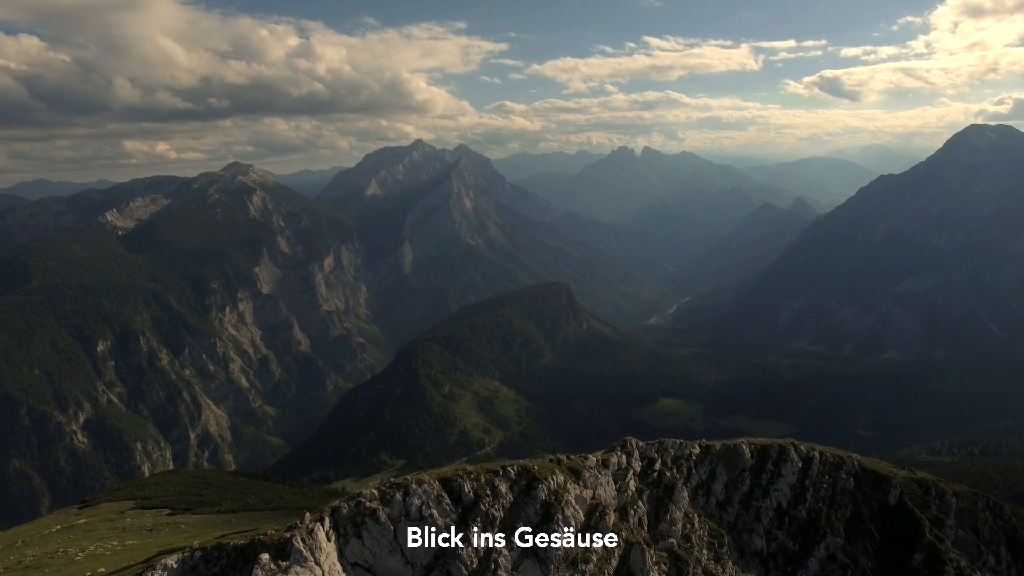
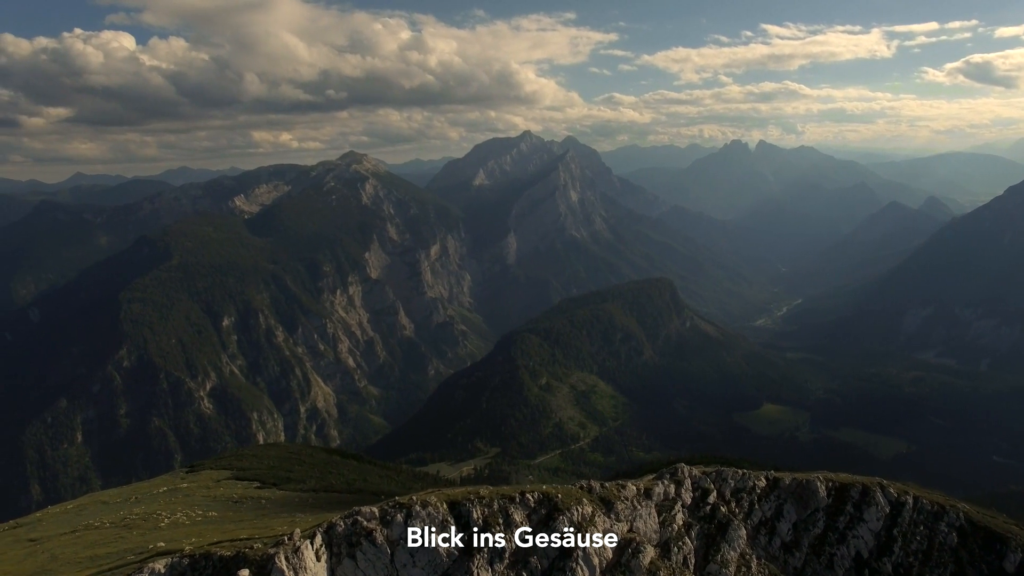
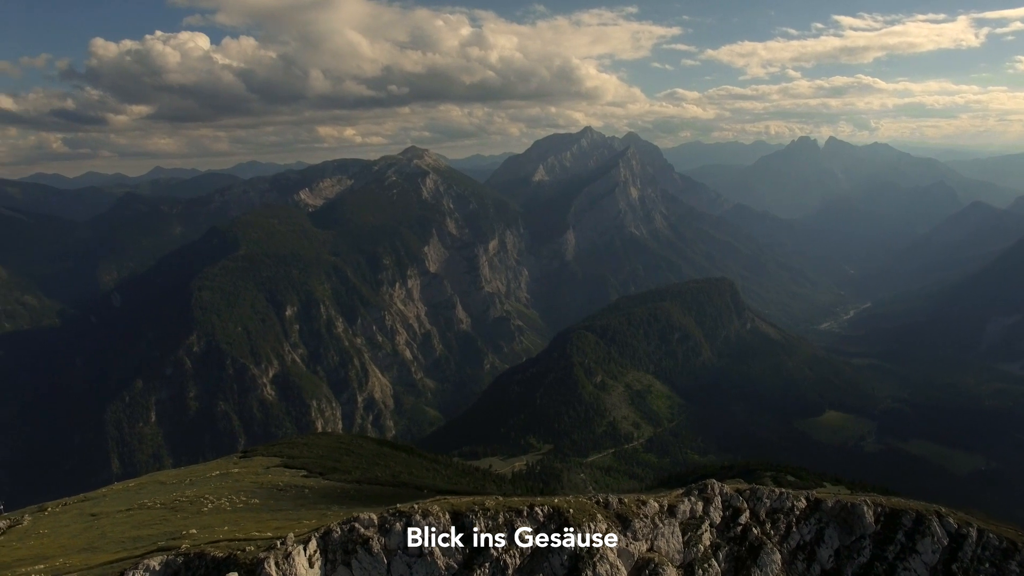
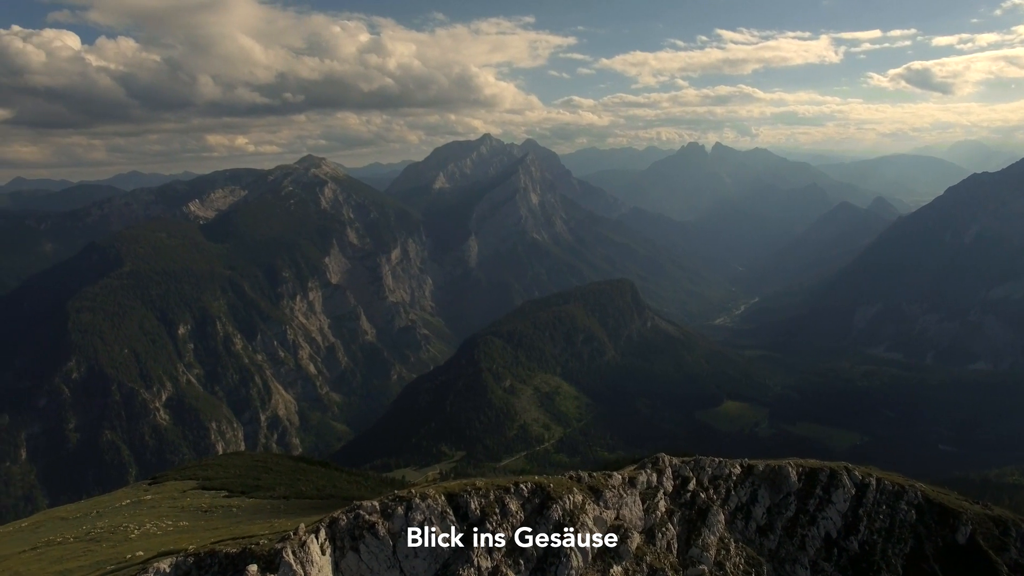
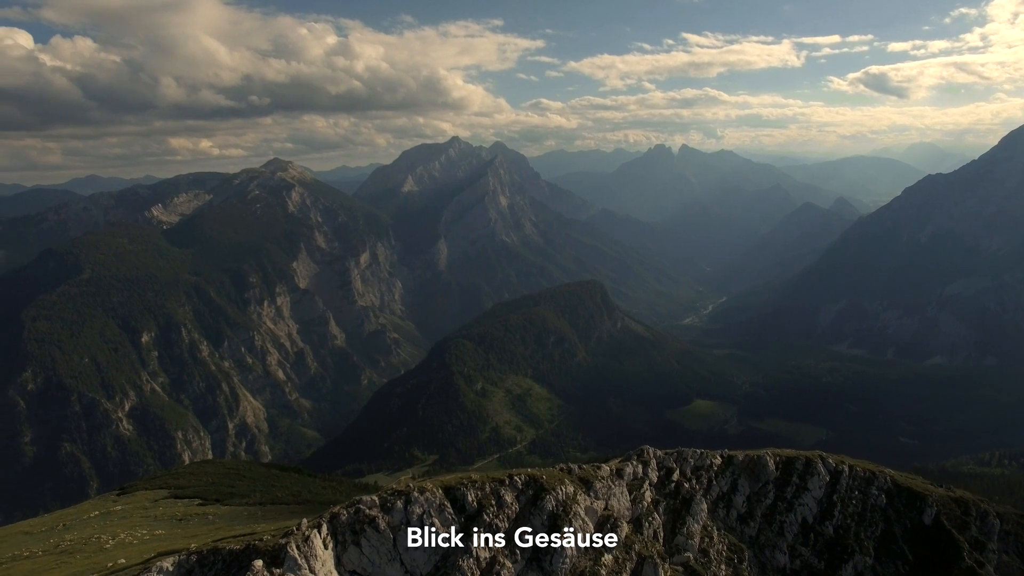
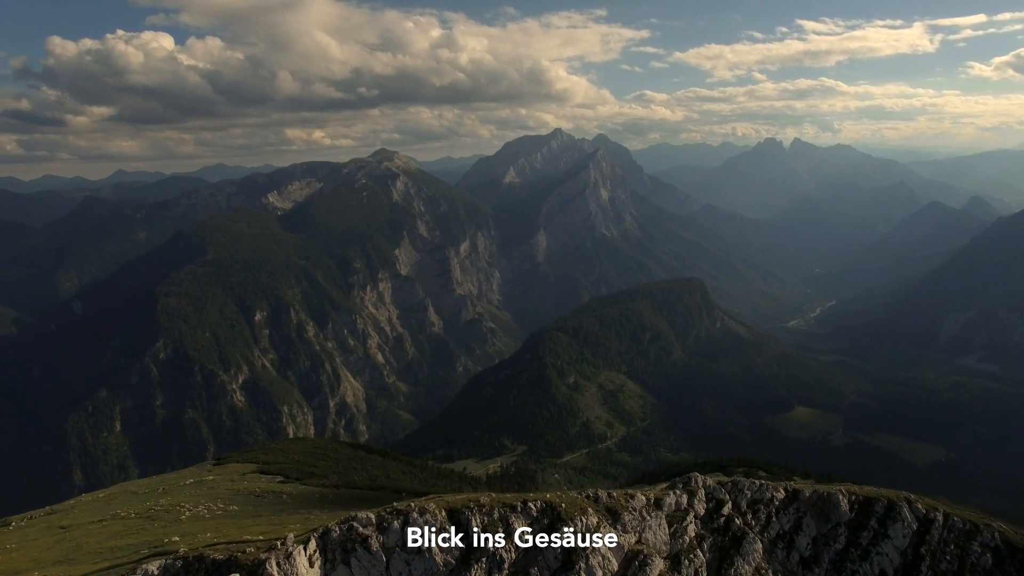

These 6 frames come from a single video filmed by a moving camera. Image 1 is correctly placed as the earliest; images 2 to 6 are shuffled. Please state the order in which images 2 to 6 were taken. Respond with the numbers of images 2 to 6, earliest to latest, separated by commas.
5, 4, 2, 6, 3
